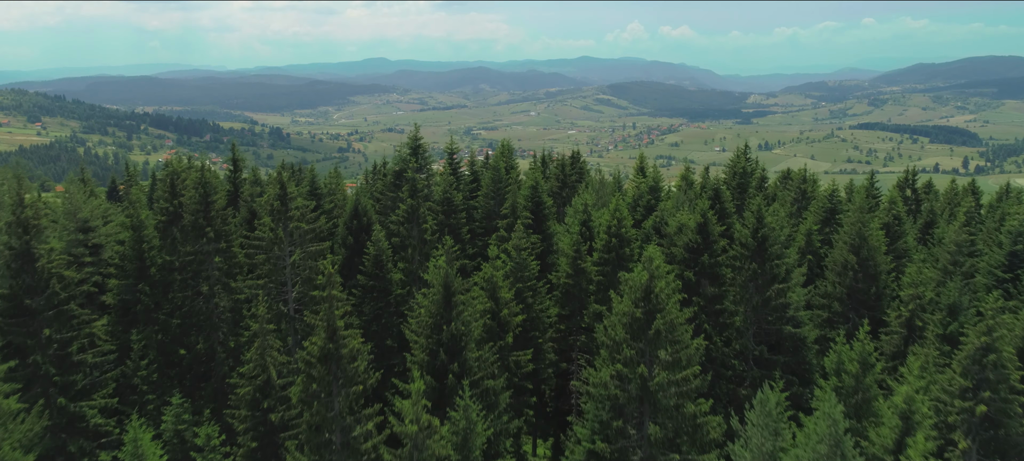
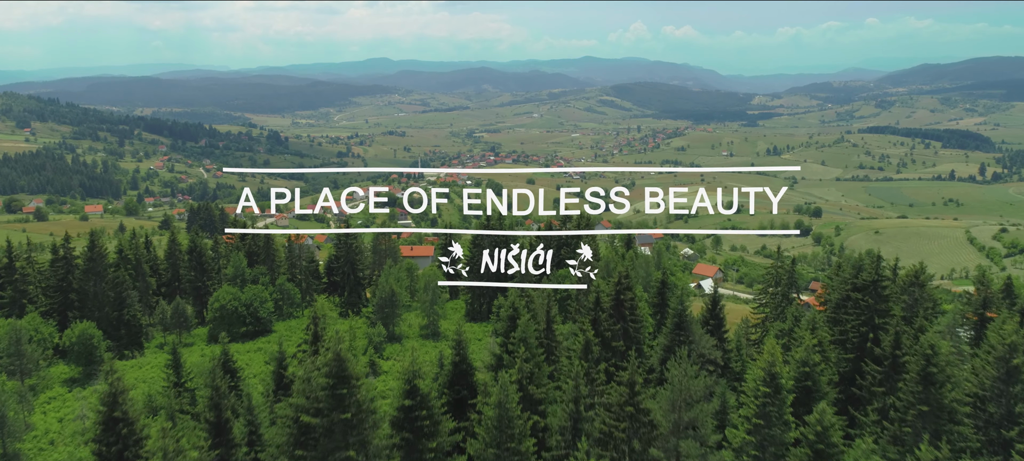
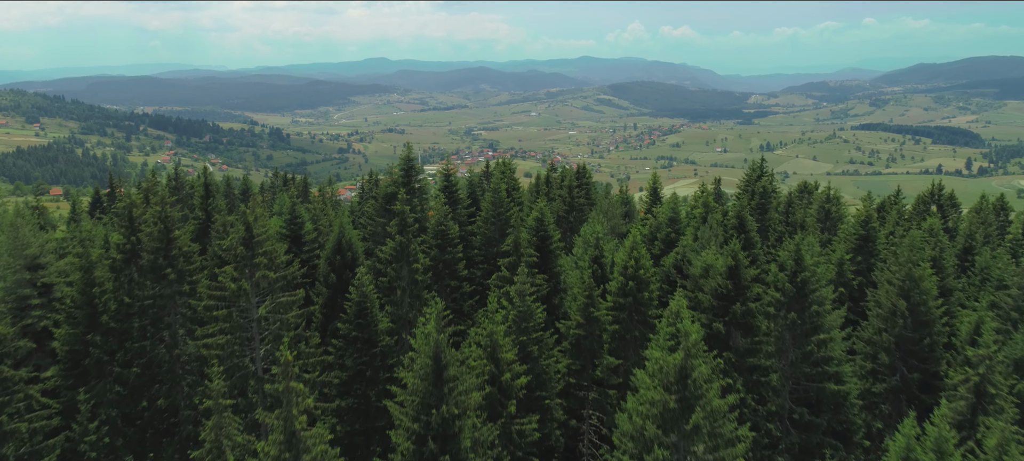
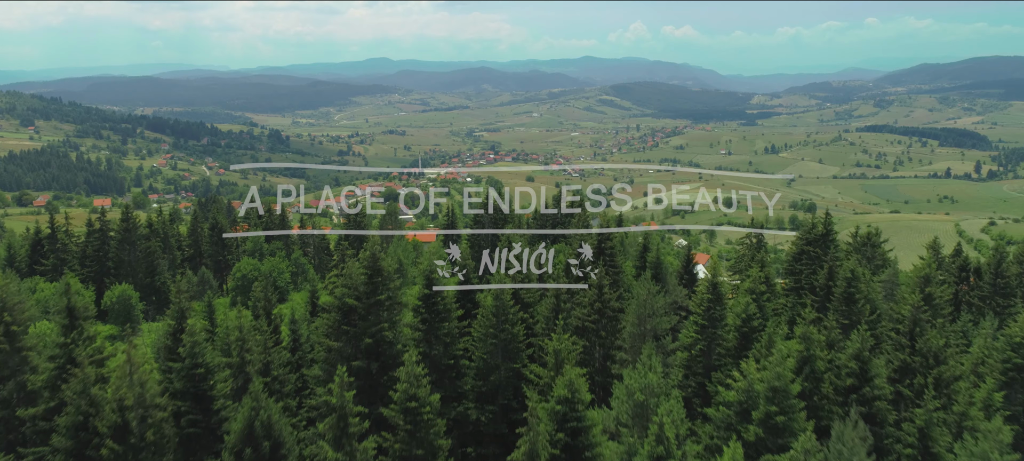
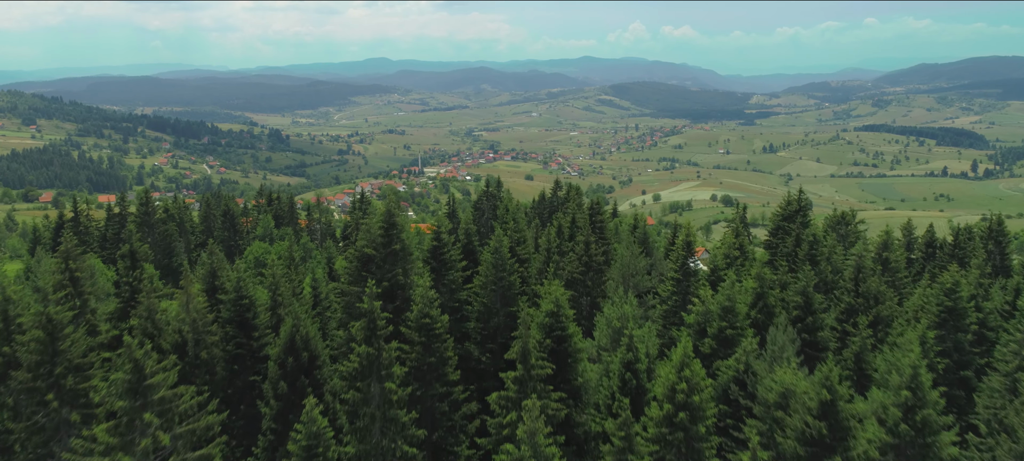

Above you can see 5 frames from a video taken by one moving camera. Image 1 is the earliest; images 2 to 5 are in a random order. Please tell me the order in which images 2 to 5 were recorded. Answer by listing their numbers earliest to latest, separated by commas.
3, 5, 4, 2
